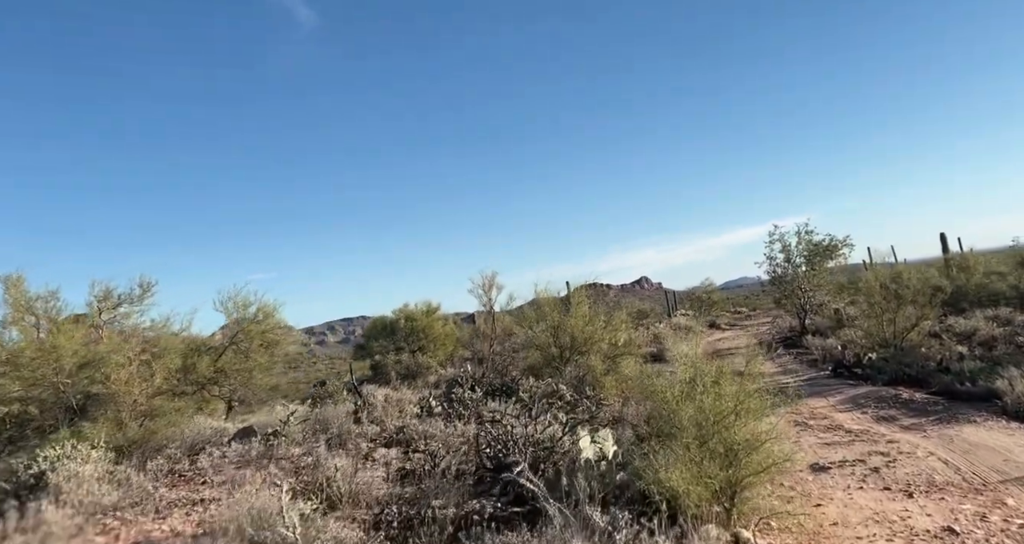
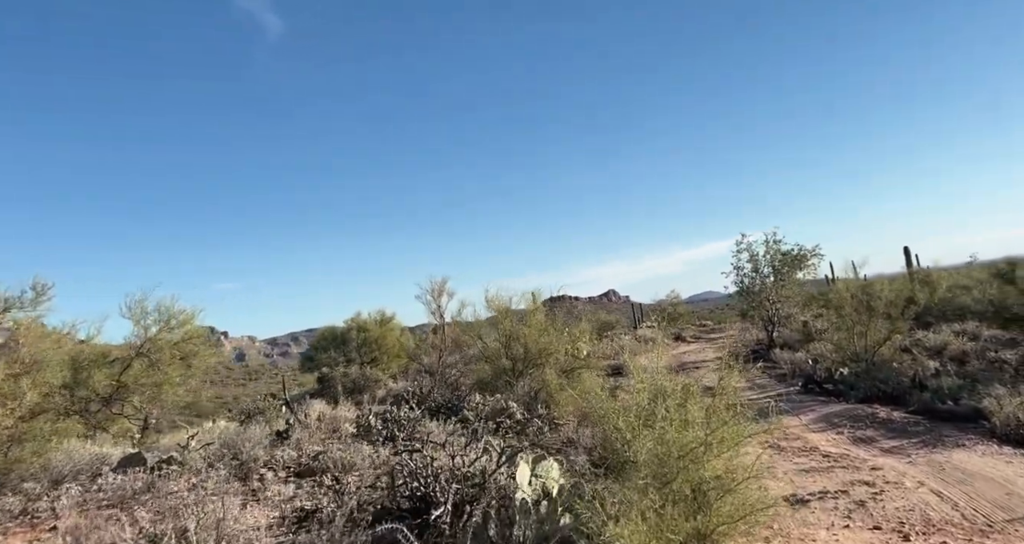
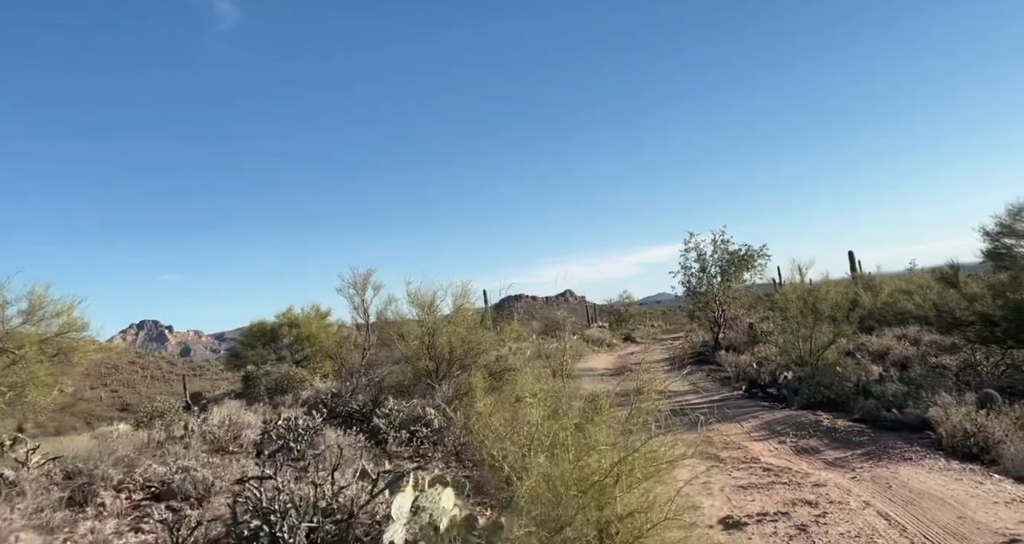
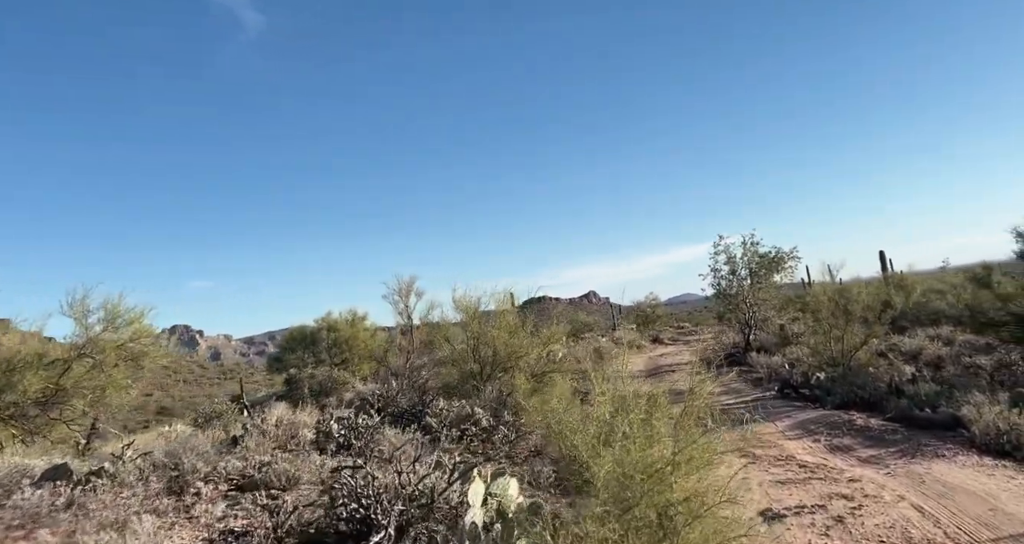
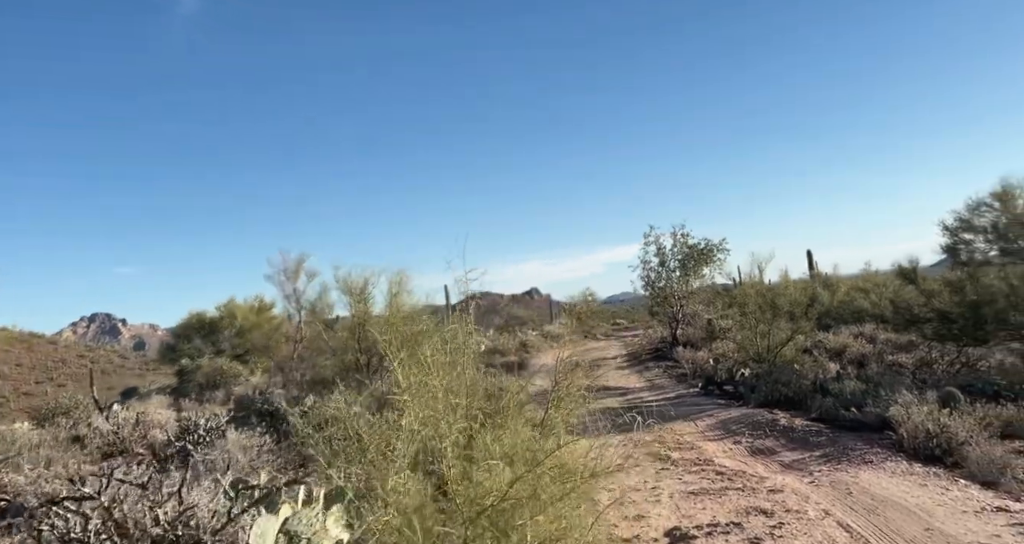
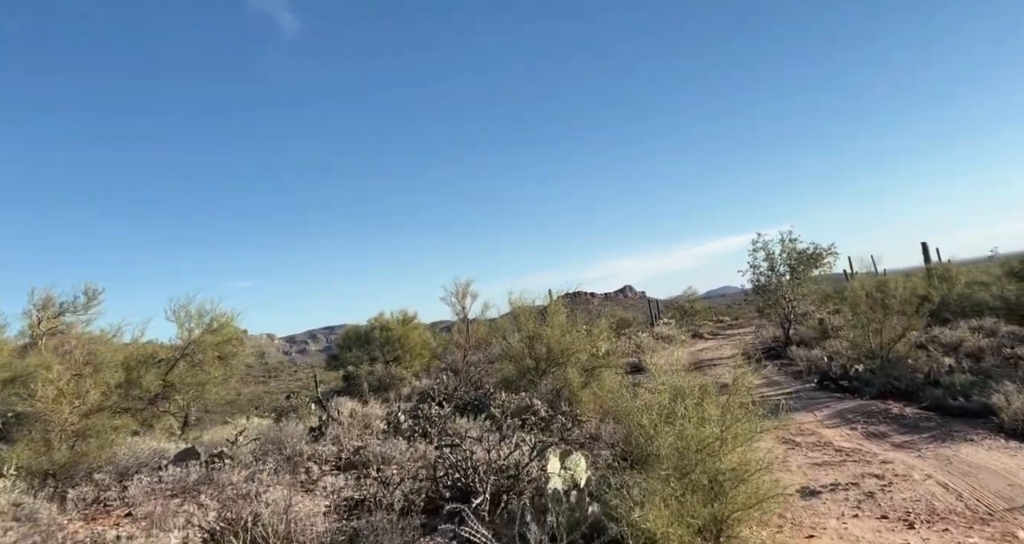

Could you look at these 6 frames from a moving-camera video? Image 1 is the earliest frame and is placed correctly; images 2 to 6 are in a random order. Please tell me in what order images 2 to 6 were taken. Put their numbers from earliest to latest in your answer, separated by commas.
6, 2, 4, 3, 5
